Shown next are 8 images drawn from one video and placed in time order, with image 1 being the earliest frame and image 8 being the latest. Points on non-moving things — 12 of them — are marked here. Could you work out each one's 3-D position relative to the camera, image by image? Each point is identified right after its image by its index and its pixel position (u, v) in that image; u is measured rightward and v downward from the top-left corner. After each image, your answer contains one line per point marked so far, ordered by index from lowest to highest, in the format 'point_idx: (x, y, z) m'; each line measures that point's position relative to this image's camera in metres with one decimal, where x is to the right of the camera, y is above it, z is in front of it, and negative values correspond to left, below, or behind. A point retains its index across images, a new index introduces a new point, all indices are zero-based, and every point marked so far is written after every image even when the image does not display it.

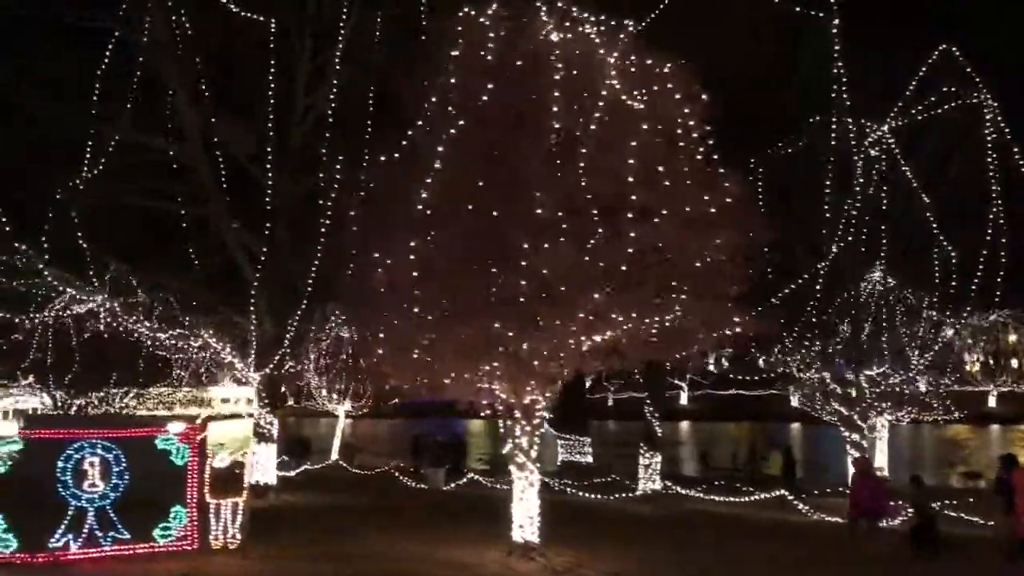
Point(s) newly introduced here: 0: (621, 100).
0: (+1.1, +1.9, +12.9) m
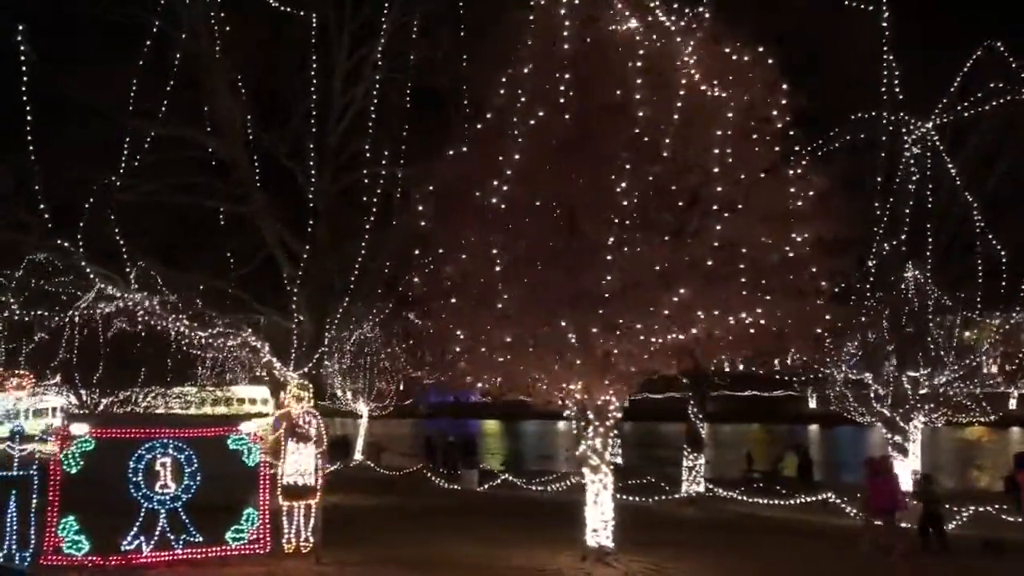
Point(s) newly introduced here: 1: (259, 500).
0: (+1.9, +2.0, +12.5) m
1: (-2.5, -2.1, +12.5) m
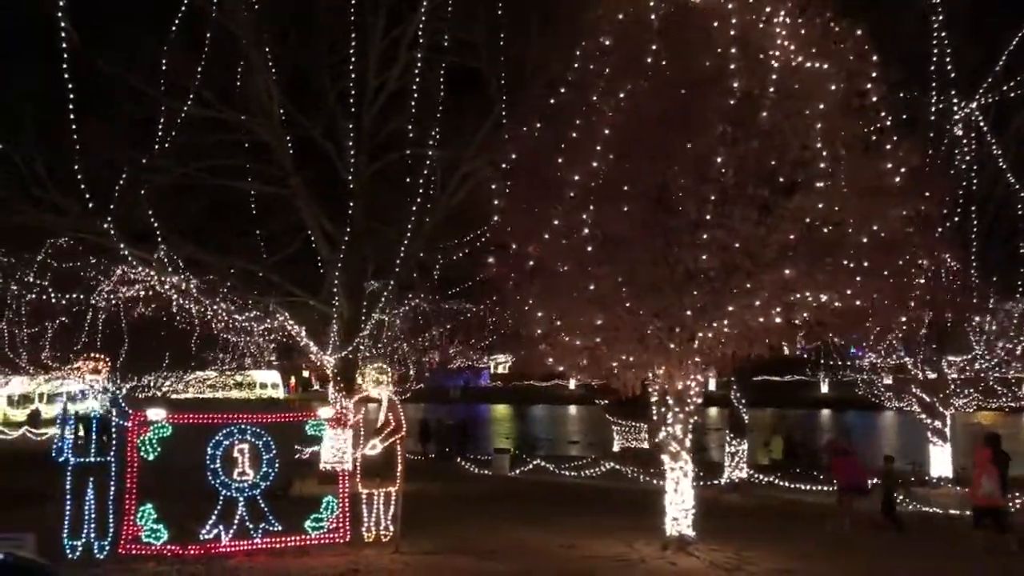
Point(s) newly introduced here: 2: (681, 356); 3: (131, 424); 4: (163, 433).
0: (+2.7, +2.2, +12.1) m
1: (-1.7, -1.9, +12.1) m
2: (+1.7, -0.7, +12.8) m
3: (-3.4, -1.2, +11.2) m
4: (-3.1, -1.3, +11.1) m
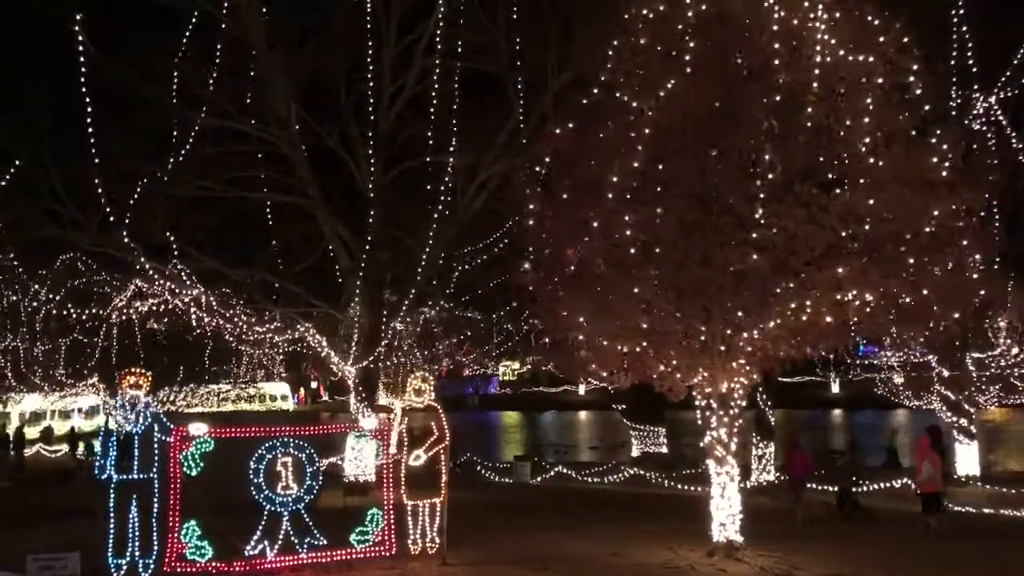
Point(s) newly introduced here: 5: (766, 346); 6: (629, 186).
0: (+3.1, +2.2, +11.8) m
1: (-1.2, -2.0, +11.8) m
2: (+2.1, -0.7, +12.5) m
3: (-2.9, -1.3, +11.0) m
4: (-2.7, -1.4, +10.9) m
5: (+2.5, -0.6, +12.4) m
6: (+1.2, +1.0, +12.3) m
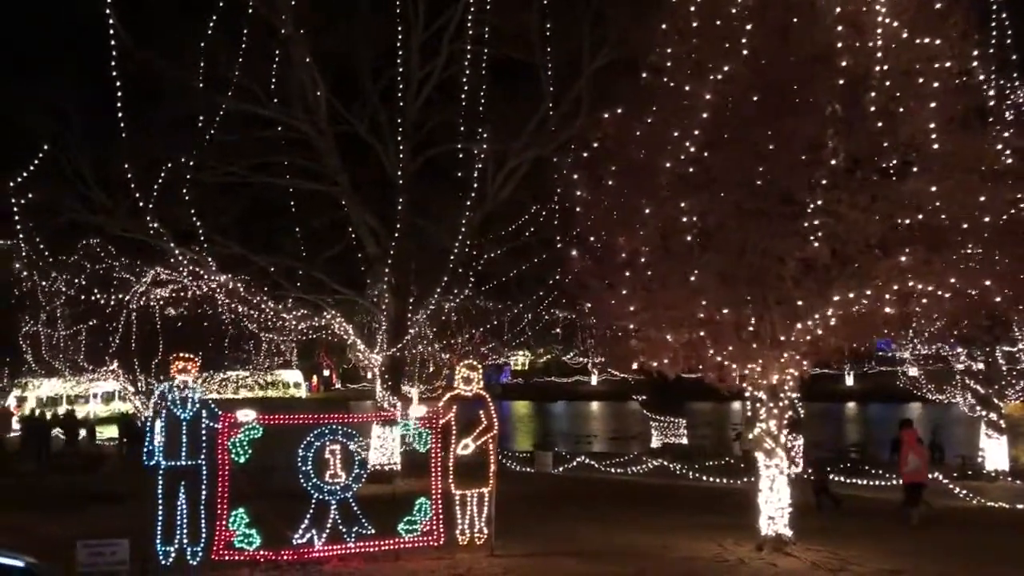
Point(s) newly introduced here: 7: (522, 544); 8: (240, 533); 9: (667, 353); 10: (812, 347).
0: (+3.6, +2.3, +11.6) m
1: (-0.7, -1.8, +11.7) m
2: (+2.6, -0.6, +12.3) m
3: (-2.5, -1.2, +10.8) m
4: (-2.2, -1.2, +10.8) m
5: (+3.0, -0.5, +12.2) m
6: (+1.7, +1.1, +12.1) m
7: (+0.1, -2.6, +12.6) m
8: (-2.3, -2.1, +10.7) m
9: (+1.5, -0.6, +12.5) m
10: (+3.0, -0.6, +12.5) m
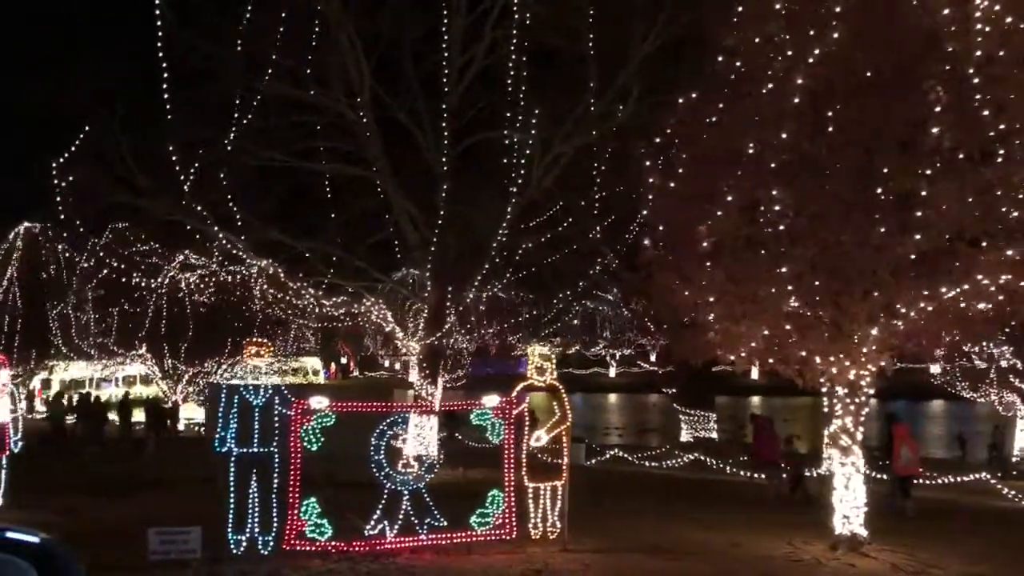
0: (+4.3, +2.3, +11.2) m
1: (-0.1, -1.7, +11.3) m
2: (+3.3, -0.5, +11.9) m
3: (-1.8, -1.0, +10.5) m
4: (-1.5, -1.1, +10.5) m
5: (+3.7, -0.4, +11.8) m
6: (+2.5, +1.2, +11.7) m
7: (+0.8, -2.4, +12.3) m
8: (-1.6, -1.9, +10.4) m
9: (+2.2, -0.5, +12.1) m
10: (+3.7, -0.5, +12.1) m
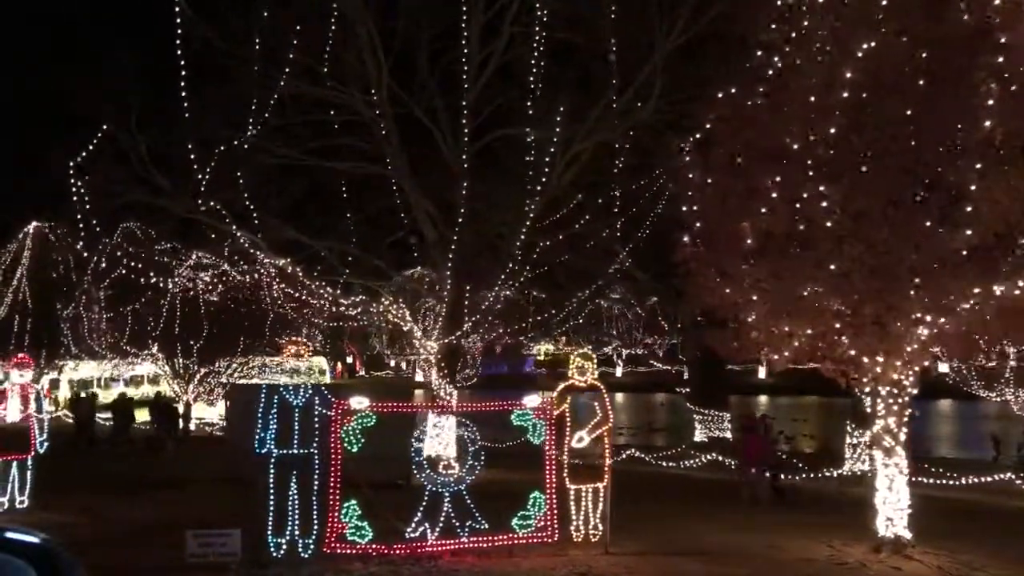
0: (+4.7, +2.3, +10.9) m
1: (+0.3, -1.7, +11.1) m
2: (+3.7, -0.5, +11.7) m
3: (-1.5, -1.0, +10.3) m
4: (-1.2, -1.1, +10.3) m
5: (+4.0, -0.4, +11.6) m
6: (+2.8, +1.2, +11.5) m
7: (+1.1, -2.4, +12.1) m
8: (-1.3, -1.9, +10.2) m
9: (+2.6, -0.5, +11.9) m
10: (+4.0, -0.5, +11.8) m
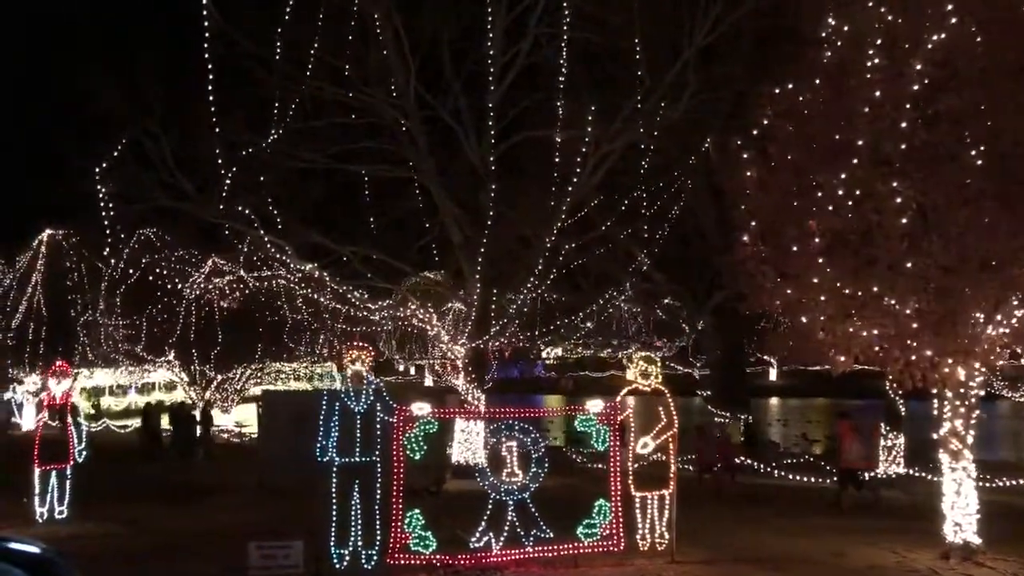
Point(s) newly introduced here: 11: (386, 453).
0: (+5.2, +2.4, +10.6) m
1: (+0.8, -1.7, +10.8) m
2: (+4.2, -0.5, +11.4) m
3: (-0.9, -1.0, +10.0) m
4: (-0.6, -1.1, +9.9) m
5: (+4.6, -0.4, +11.3) m
6: (+3.4, +1.2, +11.2) m
7: (+1.7, -2.4, +11.8) m
8: (-0.7, -1.9, +9.9) m
9: (+3.1, -0.5, +11.6) m
10: (+4.6, -0.5, +11.5) m
11: (-1.2, -1.5, +11.3) m
